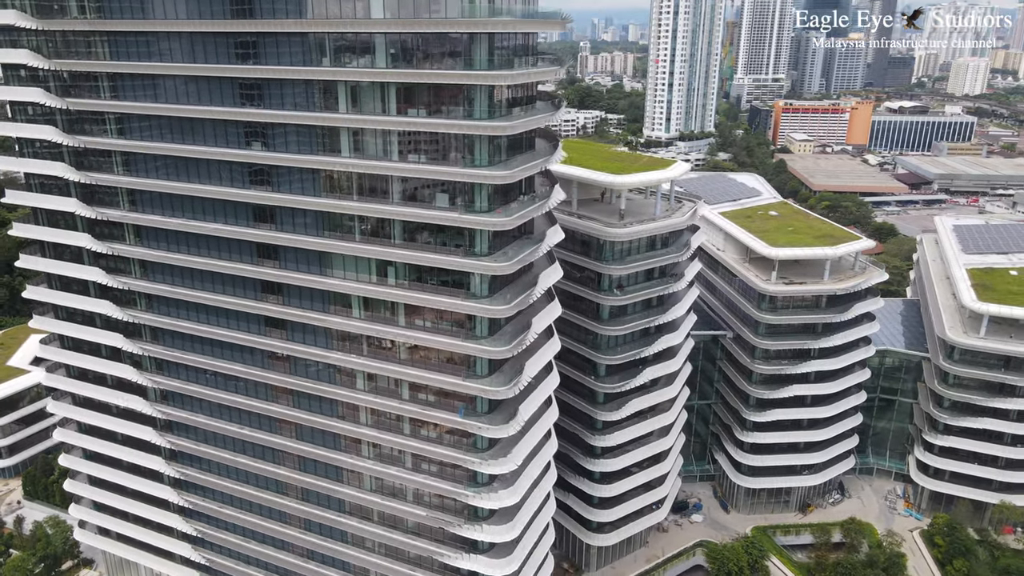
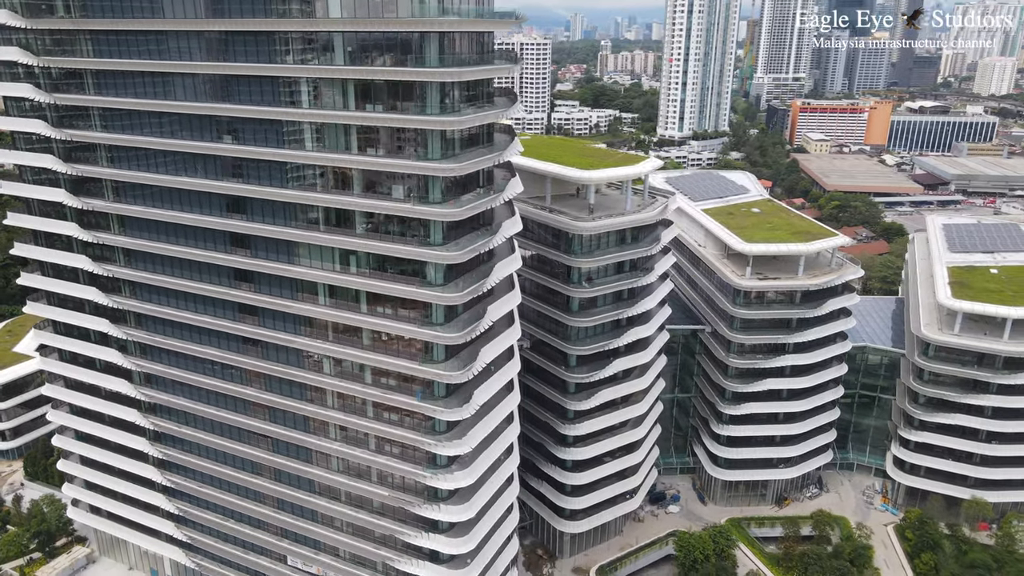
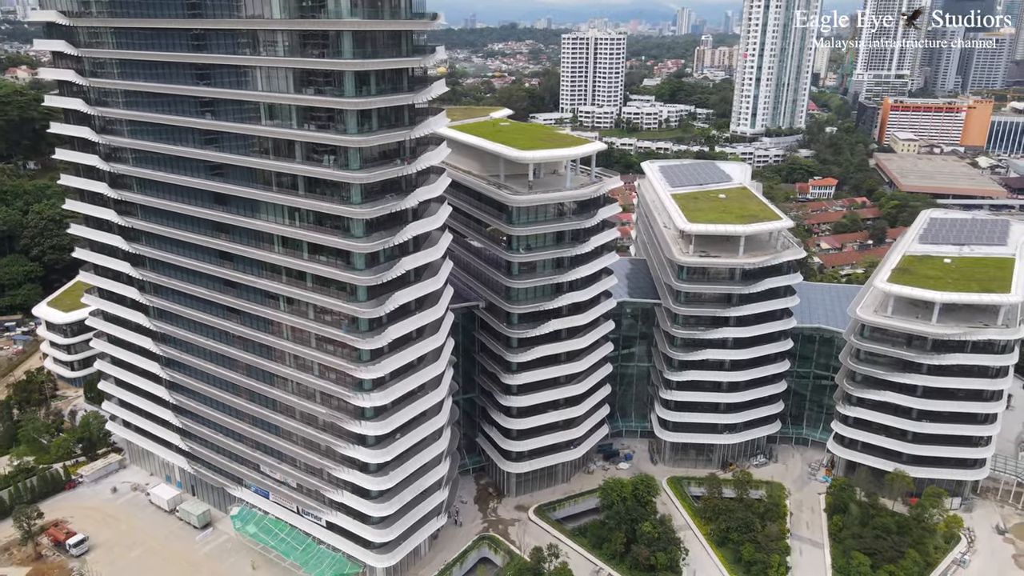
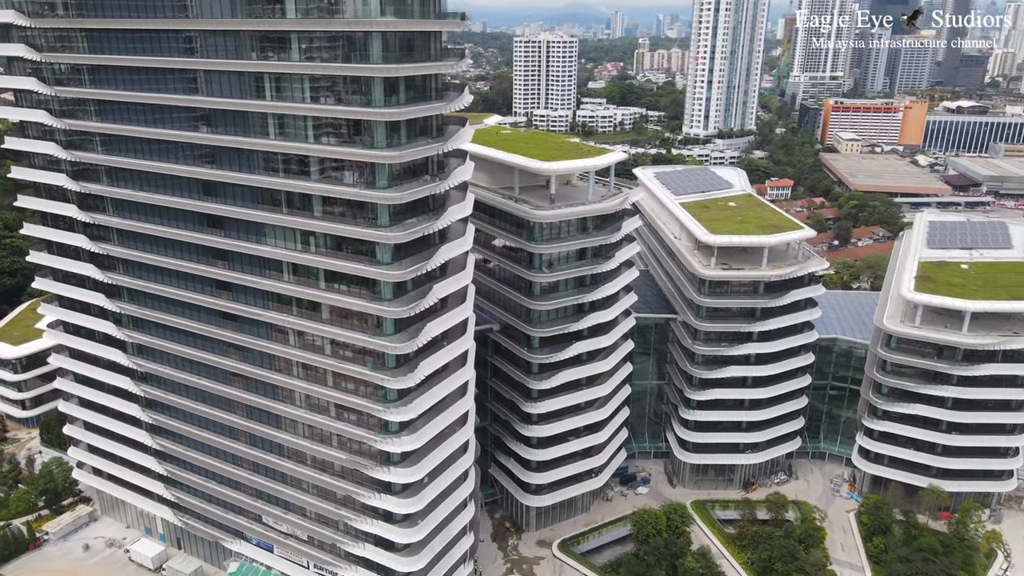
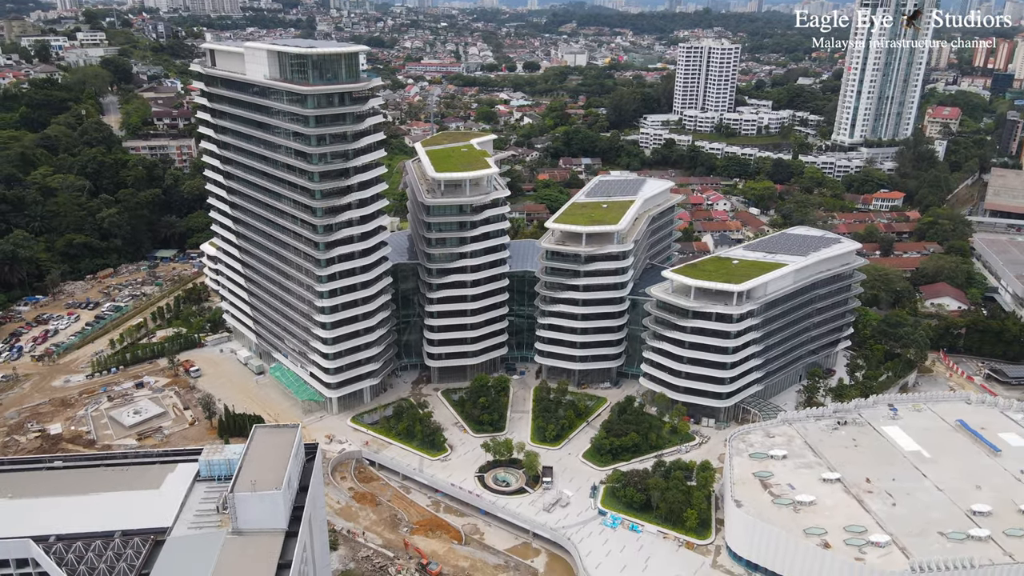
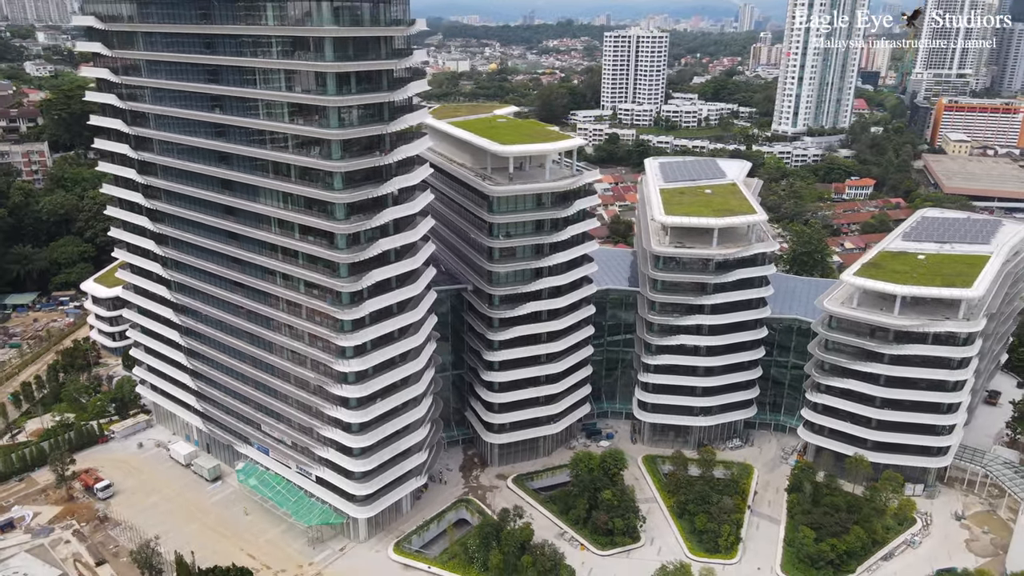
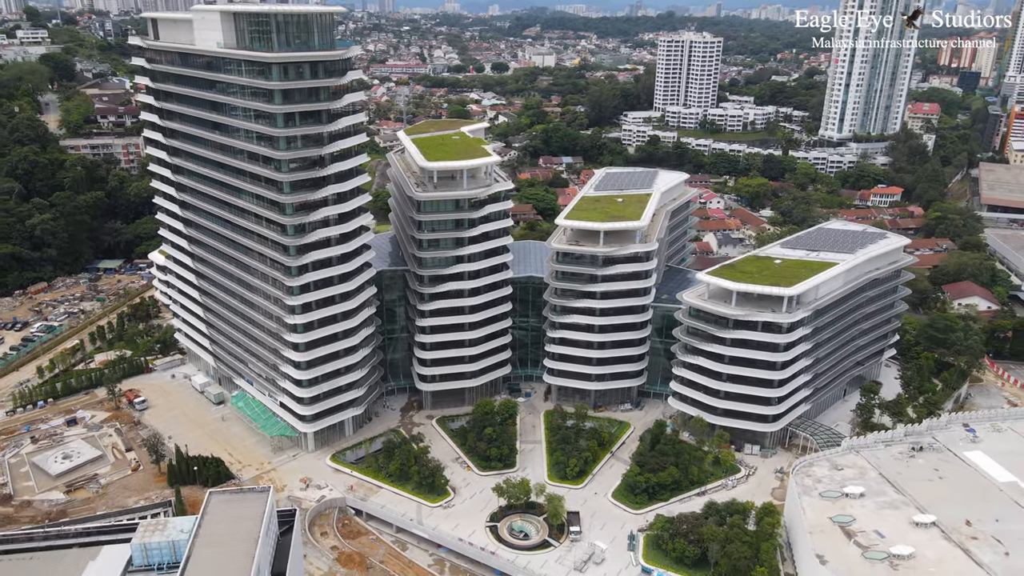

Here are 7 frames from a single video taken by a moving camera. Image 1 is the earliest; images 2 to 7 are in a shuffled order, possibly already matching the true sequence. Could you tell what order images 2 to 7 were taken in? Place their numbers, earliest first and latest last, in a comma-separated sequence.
2, 4, 3, 6, 7, 5
